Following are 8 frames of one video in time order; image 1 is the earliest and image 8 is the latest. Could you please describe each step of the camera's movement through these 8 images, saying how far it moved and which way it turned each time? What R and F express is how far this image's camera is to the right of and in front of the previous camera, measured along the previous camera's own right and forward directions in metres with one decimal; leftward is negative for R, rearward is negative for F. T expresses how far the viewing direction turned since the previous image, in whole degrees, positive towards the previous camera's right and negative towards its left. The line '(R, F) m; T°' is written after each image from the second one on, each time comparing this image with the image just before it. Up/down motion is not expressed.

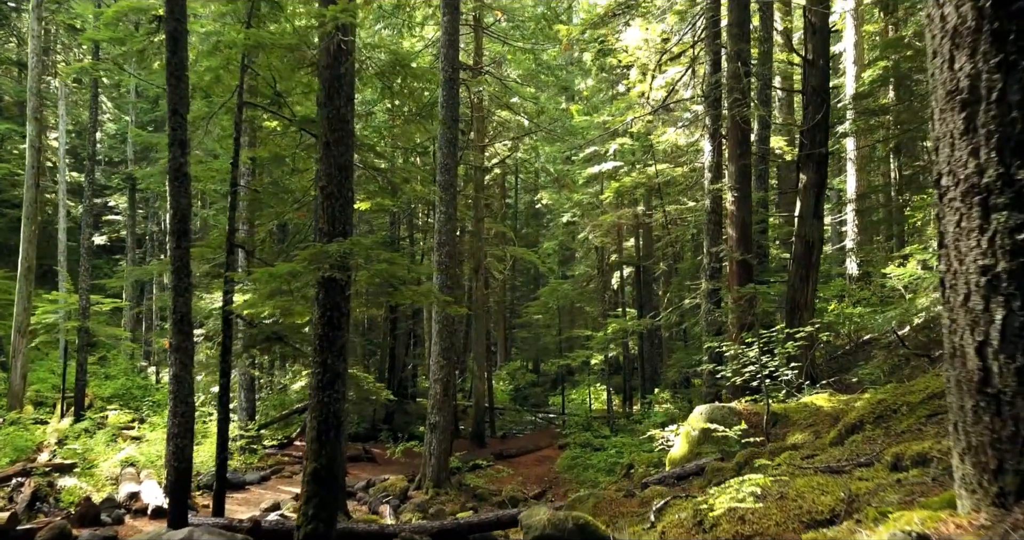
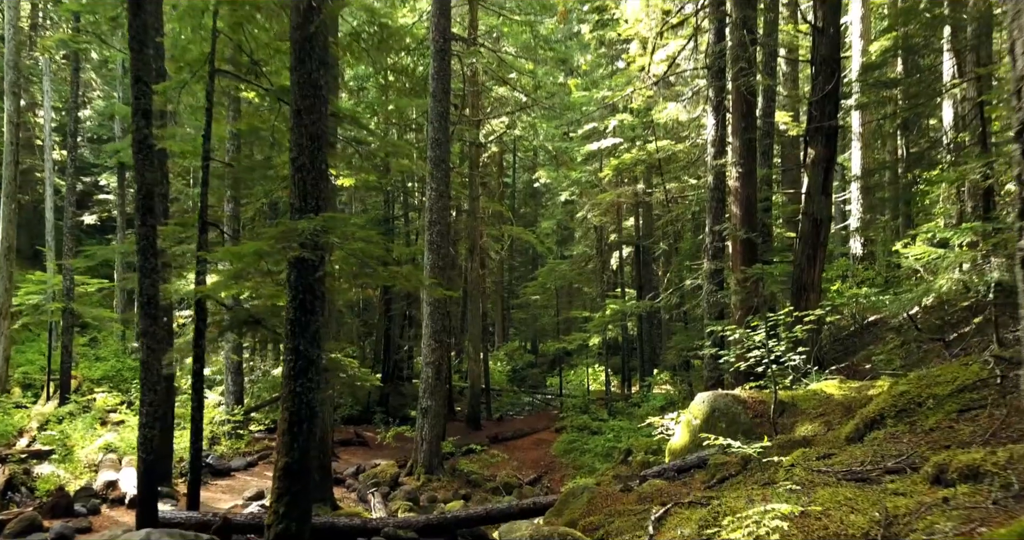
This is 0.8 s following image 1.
(+0.1, +0.5) m; 0°
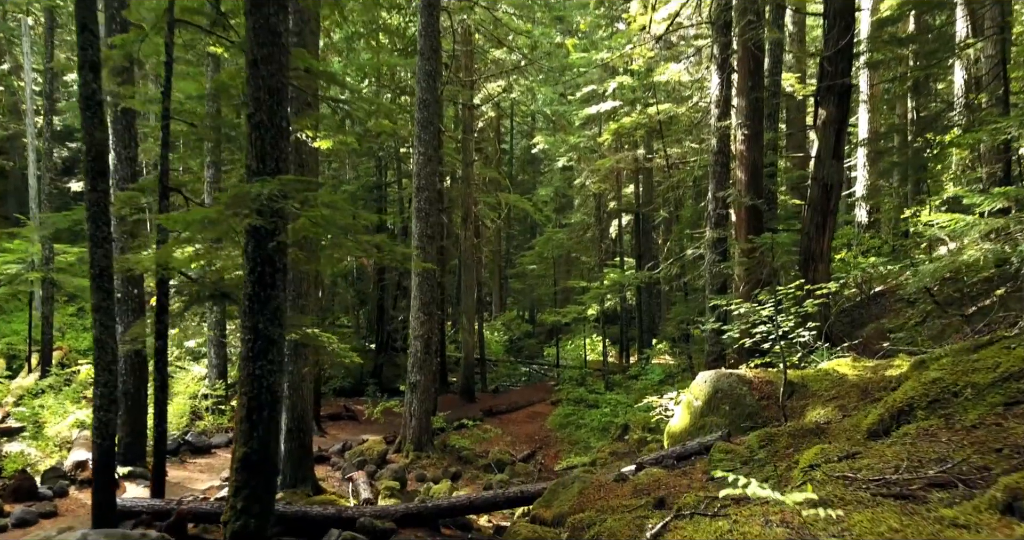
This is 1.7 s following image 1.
(+0.1, +0.6) m; 0°
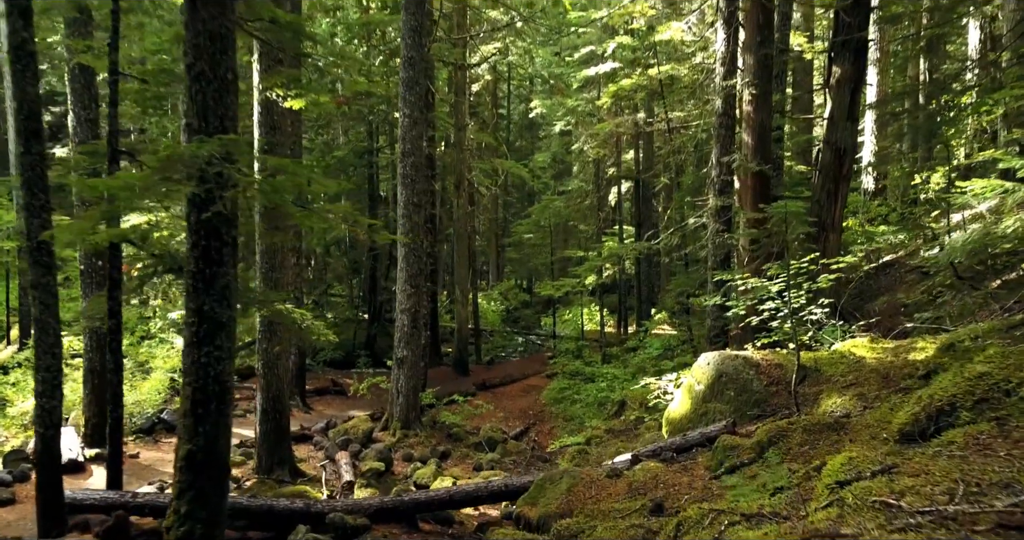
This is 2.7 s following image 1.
(+0.1, +0.6) m; 0°
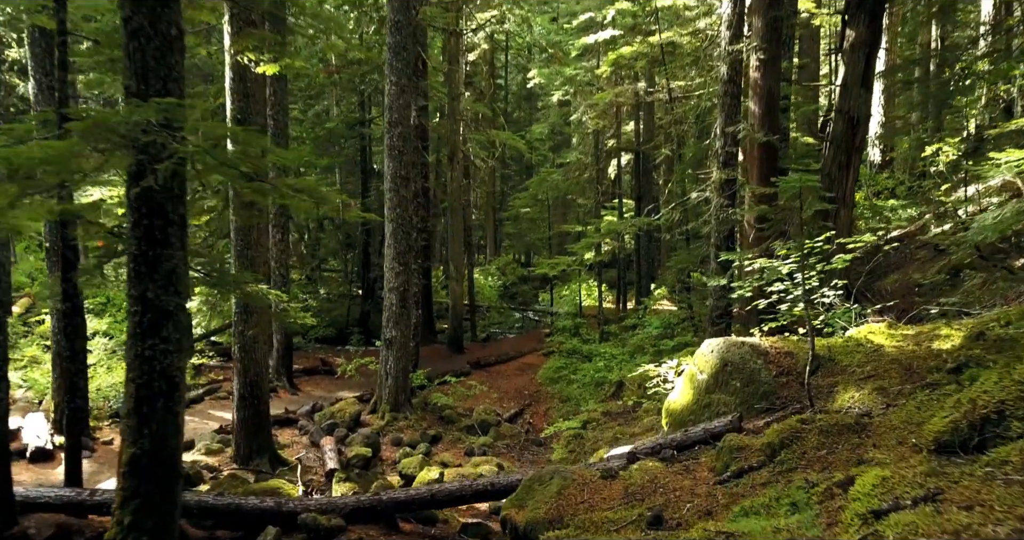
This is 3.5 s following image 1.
(+0.1, +0.5) m; 0°
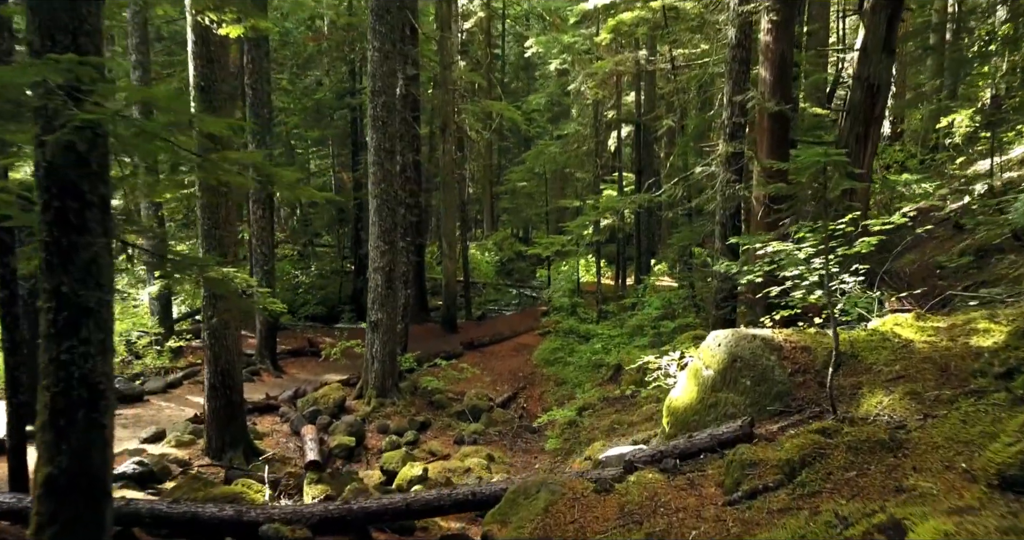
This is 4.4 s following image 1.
(+0.1, +0.6) m; 0°
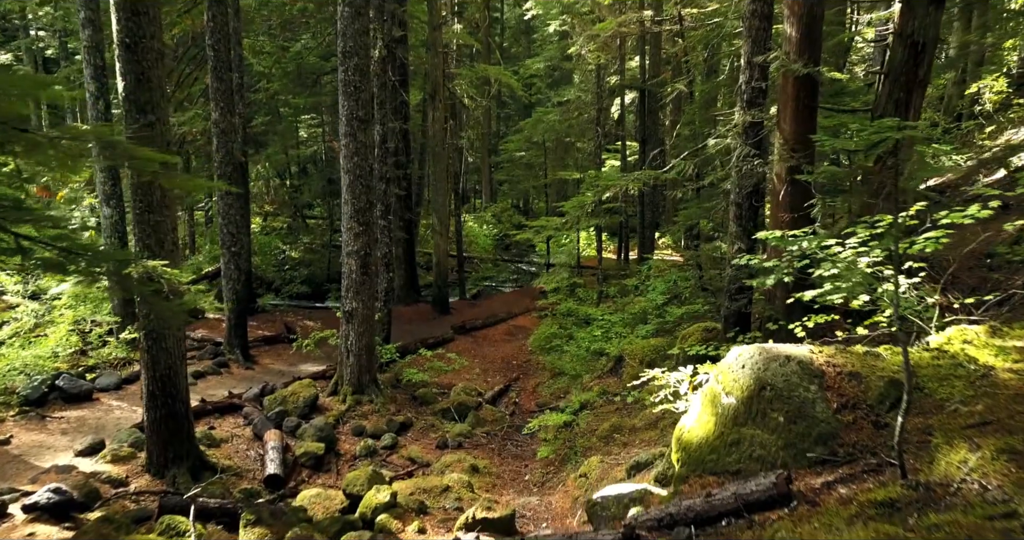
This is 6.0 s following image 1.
(+0.2, +1.0) m; 0°
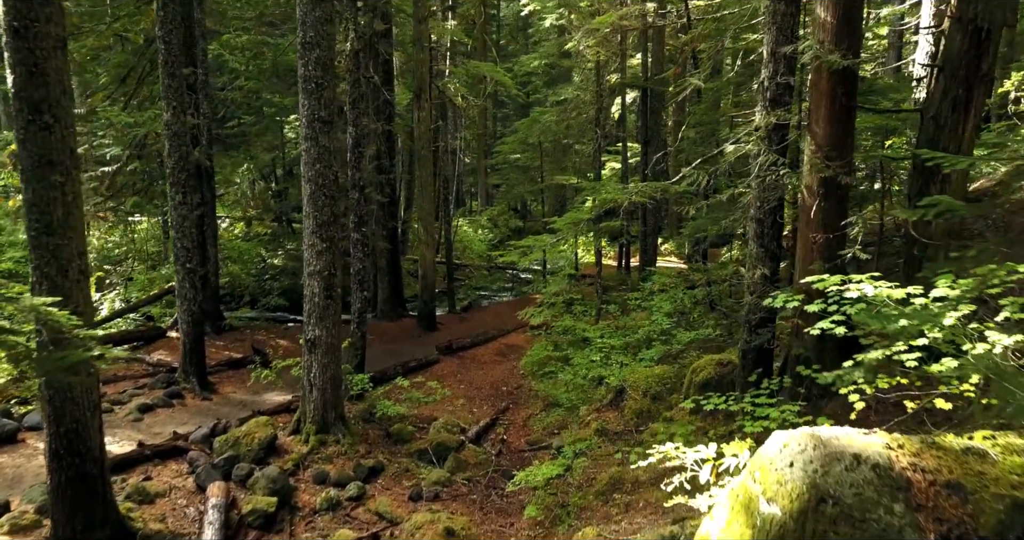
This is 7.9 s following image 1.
(+0.2, +1.1) m; 0°
